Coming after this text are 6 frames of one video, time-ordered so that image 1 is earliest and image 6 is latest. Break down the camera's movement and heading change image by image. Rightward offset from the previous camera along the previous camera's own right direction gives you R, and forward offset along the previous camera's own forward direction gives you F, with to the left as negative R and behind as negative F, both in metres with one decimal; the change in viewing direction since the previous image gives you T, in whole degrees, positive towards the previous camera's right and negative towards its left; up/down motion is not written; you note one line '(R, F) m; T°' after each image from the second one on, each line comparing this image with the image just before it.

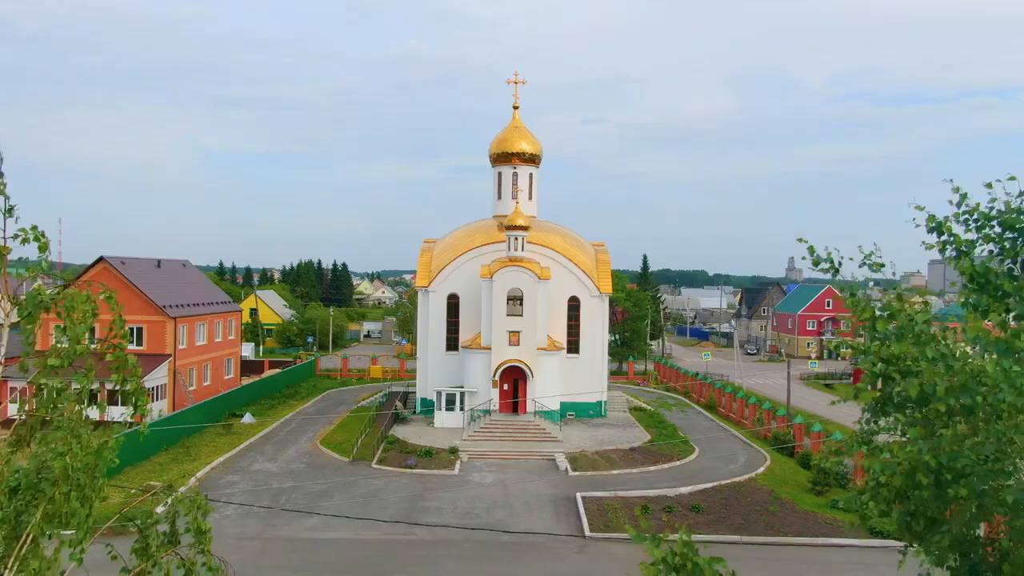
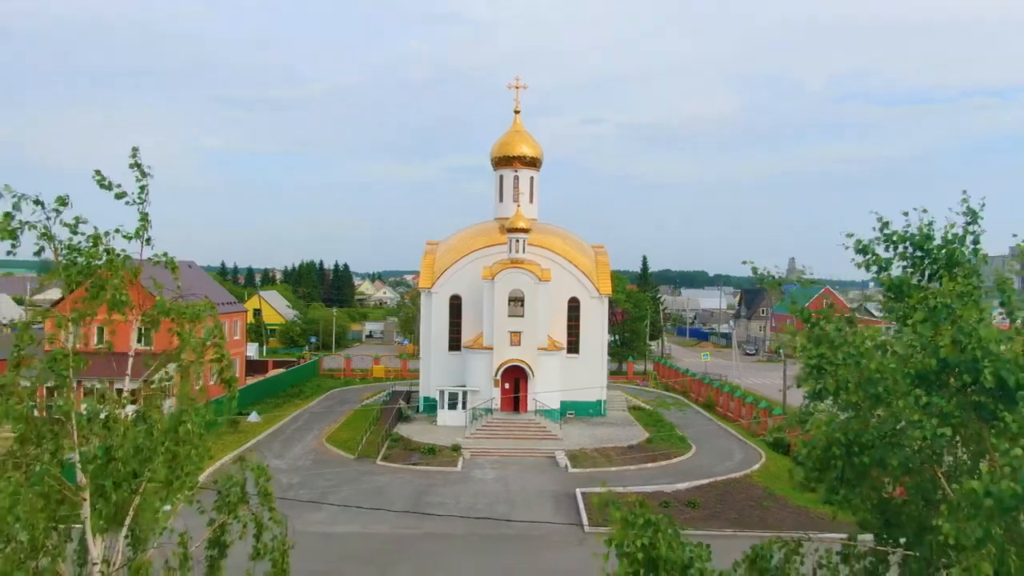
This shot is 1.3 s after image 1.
(0.0, -0.7) m; 0°
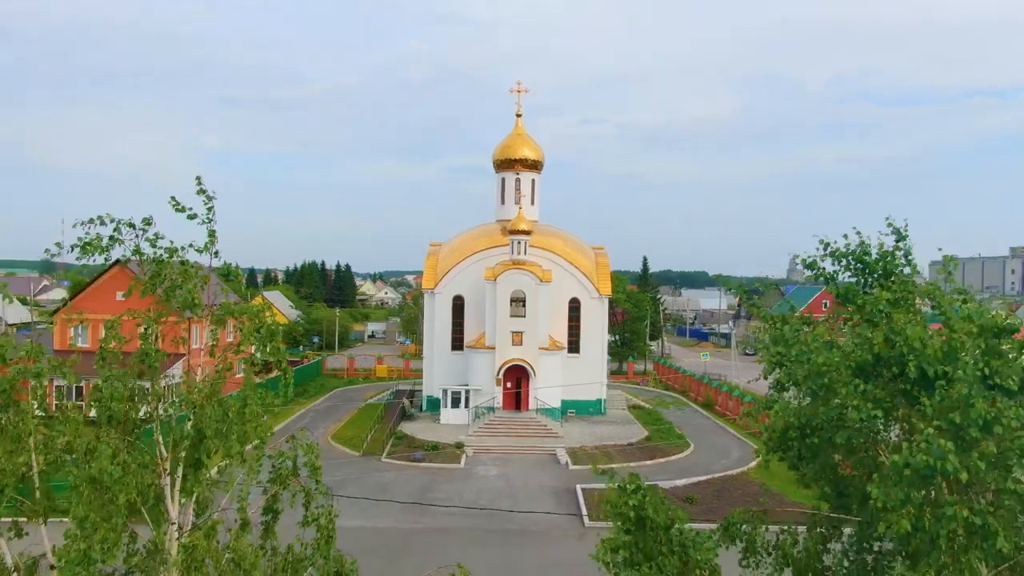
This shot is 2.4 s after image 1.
(-0.1, -0.6) m; 0°
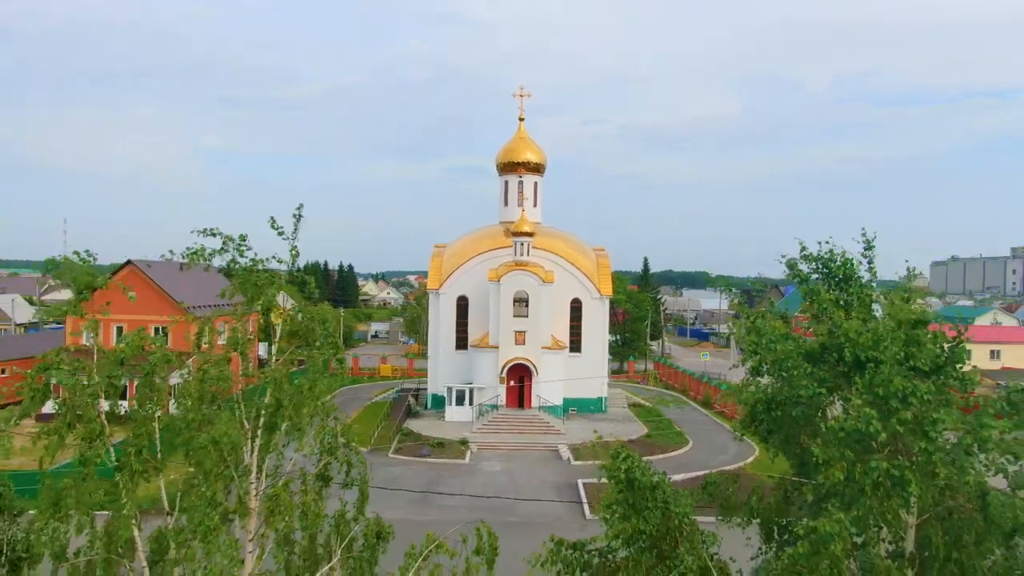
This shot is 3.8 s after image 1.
(-0.1, -0.8) m; 0°
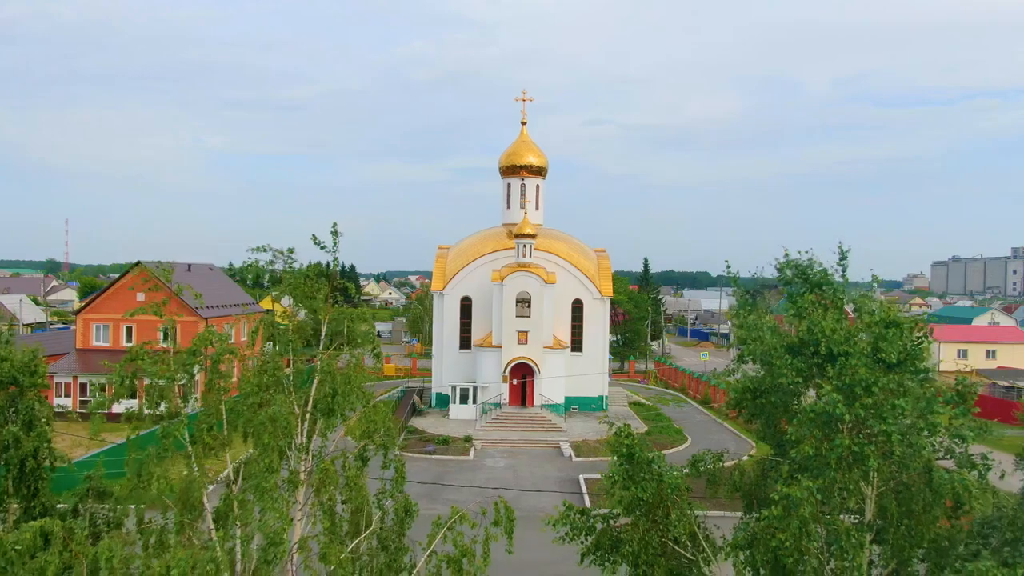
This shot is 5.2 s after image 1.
(-0.1, -0.7) m; 0°
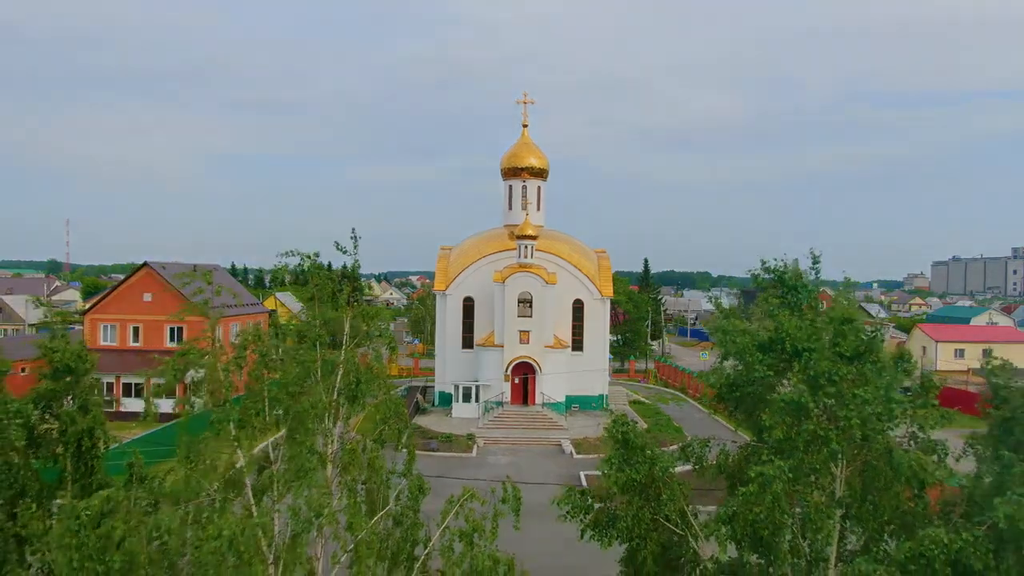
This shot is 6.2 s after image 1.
(-0.1, -0.6) m; 0°
